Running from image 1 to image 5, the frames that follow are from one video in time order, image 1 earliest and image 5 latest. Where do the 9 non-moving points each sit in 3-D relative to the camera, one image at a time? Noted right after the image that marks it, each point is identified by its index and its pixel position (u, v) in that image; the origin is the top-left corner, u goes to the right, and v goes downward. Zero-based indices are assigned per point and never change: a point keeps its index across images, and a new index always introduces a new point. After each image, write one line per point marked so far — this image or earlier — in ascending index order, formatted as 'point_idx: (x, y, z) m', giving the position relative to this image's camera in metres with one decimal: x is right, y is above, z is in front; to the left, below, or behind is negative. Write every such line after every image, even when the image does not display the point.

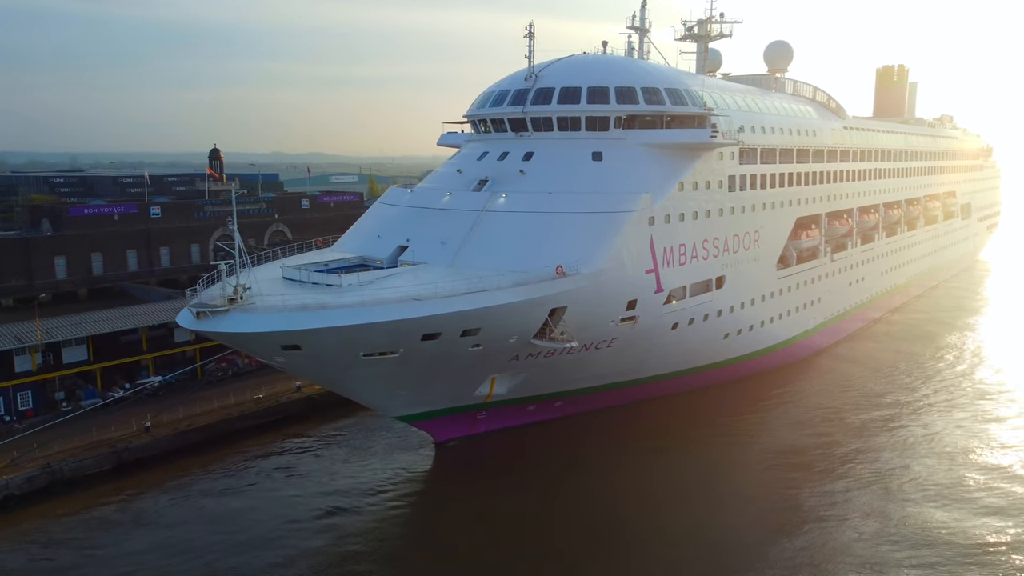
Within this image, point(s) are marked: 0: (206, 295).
0: (-4.2, -0.1, +10.1) m
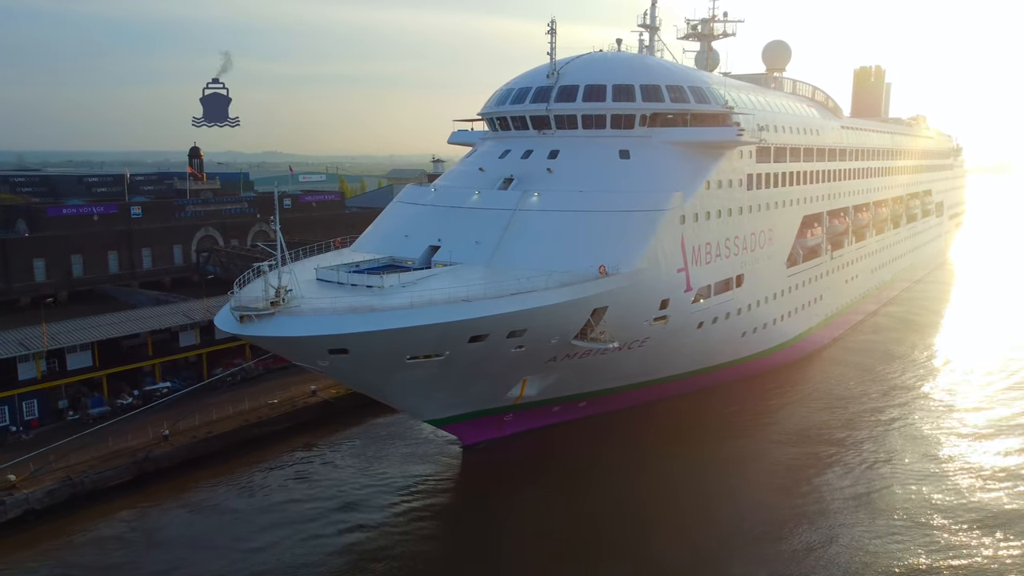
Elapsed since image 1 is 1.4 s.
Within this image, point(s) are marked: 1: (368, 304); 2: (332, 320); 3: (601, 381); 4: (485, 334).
0: (-3.5, -0.1, +9.7) m
1: (-1.9, -0.2, +9.5) m
2: (-2.3, -0.4, +9.1) m
3: (+1.7, -1.8, +13.7) m
4: (-0.4, -0.6, +9.9) m
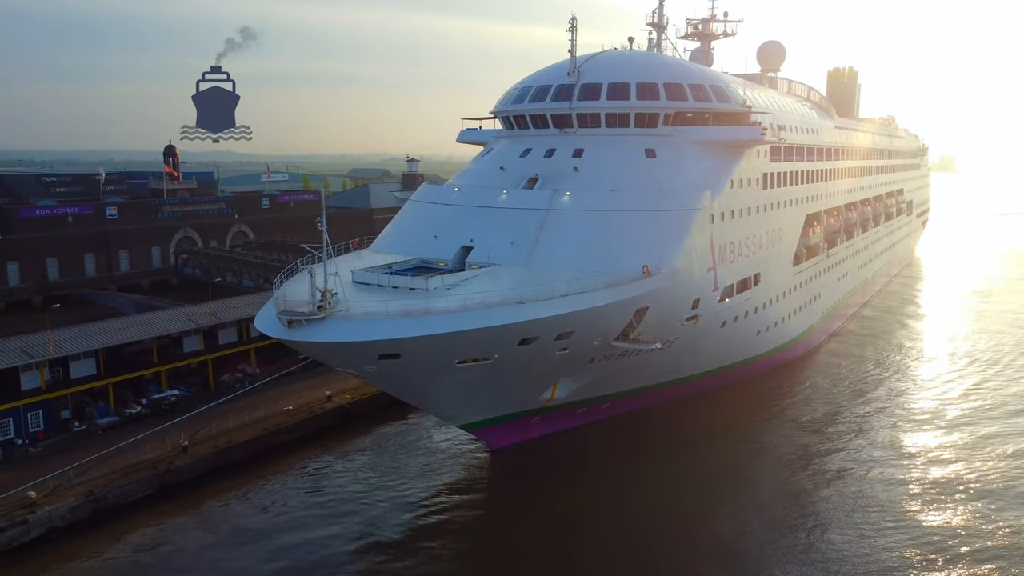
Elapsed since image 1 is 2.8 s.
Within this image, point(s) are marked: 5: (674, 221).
0: (-2.8, -0.2, +9.3) m
1: (-1.2, -0.2, +9.2) m
2: (-1.6, -0.4, +8.8) m
3: (+2.2, -1.8, +13.6) m
4: (+0.3, -0.6, +9.7) m
5: (+2.7, +1.1, +11.9) m
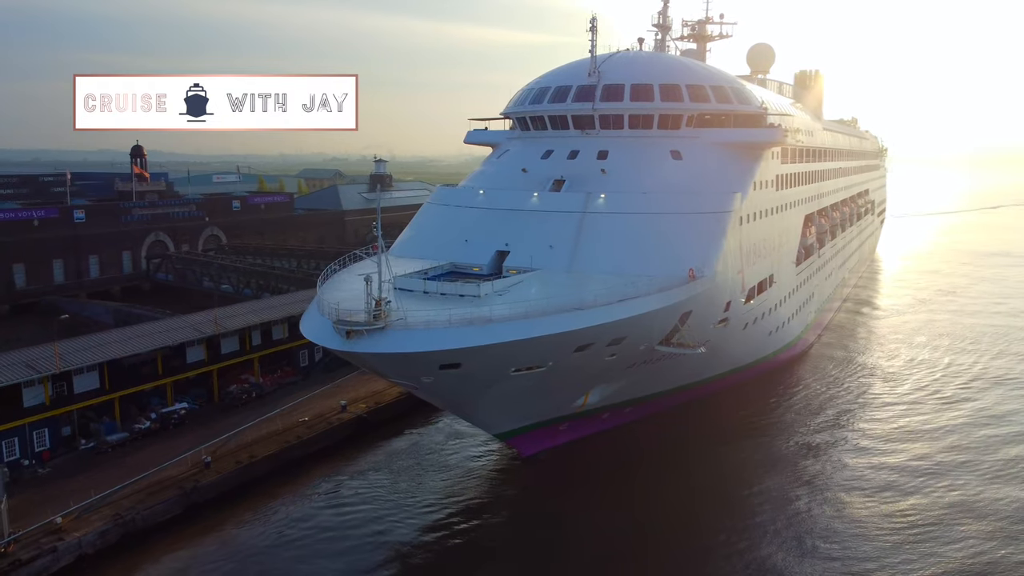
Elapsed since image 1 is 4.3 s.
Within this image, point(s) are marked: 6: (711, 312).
0: (-2.1, -0.3, +8.9) m
1: (-0.4, -0.3, +8.9) m
2: (-0.8, -0.5, +8.5) m
3: (+2.7, -1.8, +13.5) m
4: (+1.0, -0.7, +9.5) m
5: (+3.2, +1.1, +11.8) m
6: (+3.2, -0.4, +11.6) m
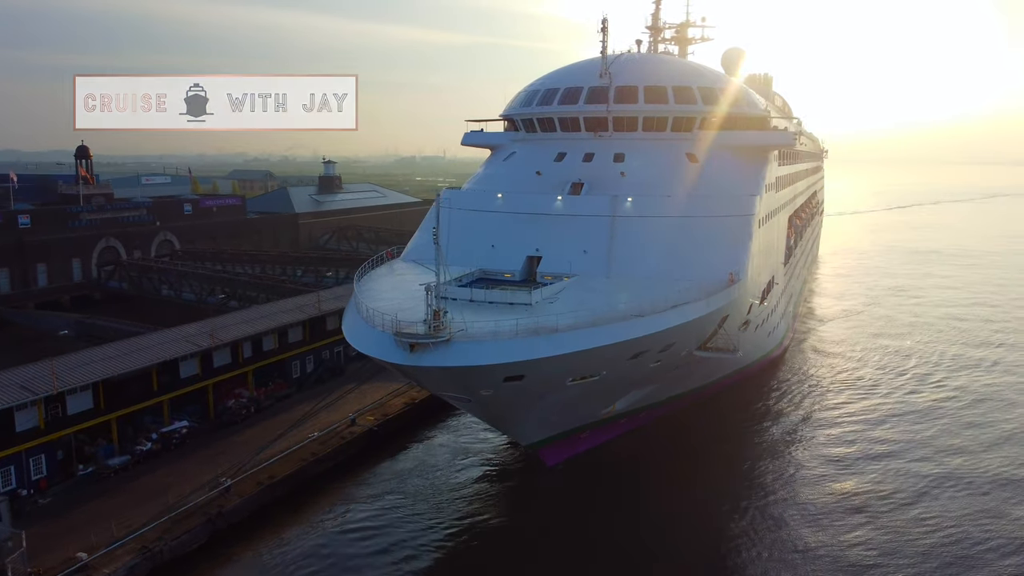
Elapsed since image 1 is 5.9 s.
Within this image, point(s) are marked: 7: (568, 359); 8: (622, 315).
0: (-1.4, -0.4, +8.4) m
1: (+0.3, -0.4, +8.6) m
2: (0.0, -0.6, +8.2) m
3: (+3.0, -1.9, +13.5) m
4: (+1.7, -0.8, +9.3) m
5: (+3.6, +1.0, +11.9) m
6: (+3.7, -0.5, +11.6) m
7: (+0.6, -0.8, +8.4) m
8: (+1.3, -0.3, +9.1) m
